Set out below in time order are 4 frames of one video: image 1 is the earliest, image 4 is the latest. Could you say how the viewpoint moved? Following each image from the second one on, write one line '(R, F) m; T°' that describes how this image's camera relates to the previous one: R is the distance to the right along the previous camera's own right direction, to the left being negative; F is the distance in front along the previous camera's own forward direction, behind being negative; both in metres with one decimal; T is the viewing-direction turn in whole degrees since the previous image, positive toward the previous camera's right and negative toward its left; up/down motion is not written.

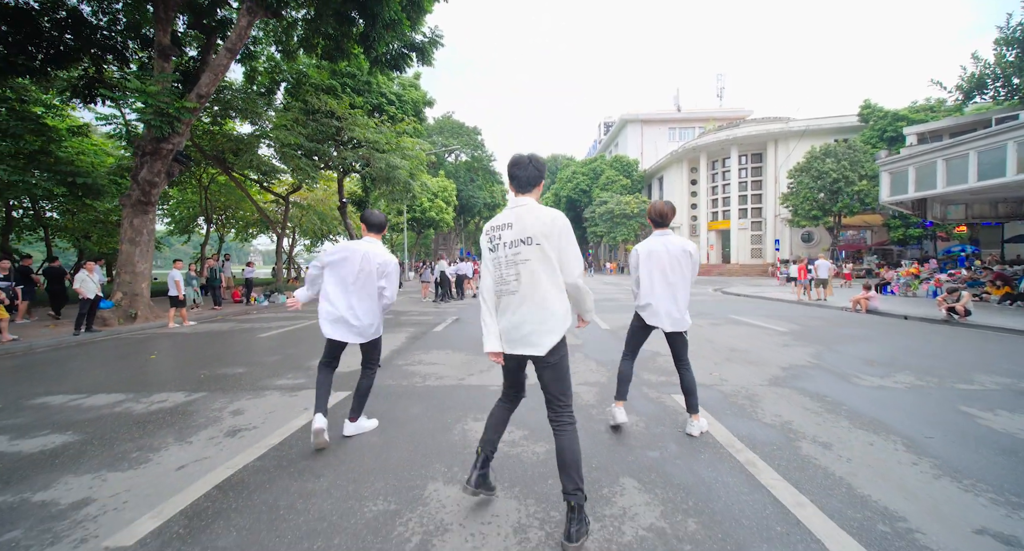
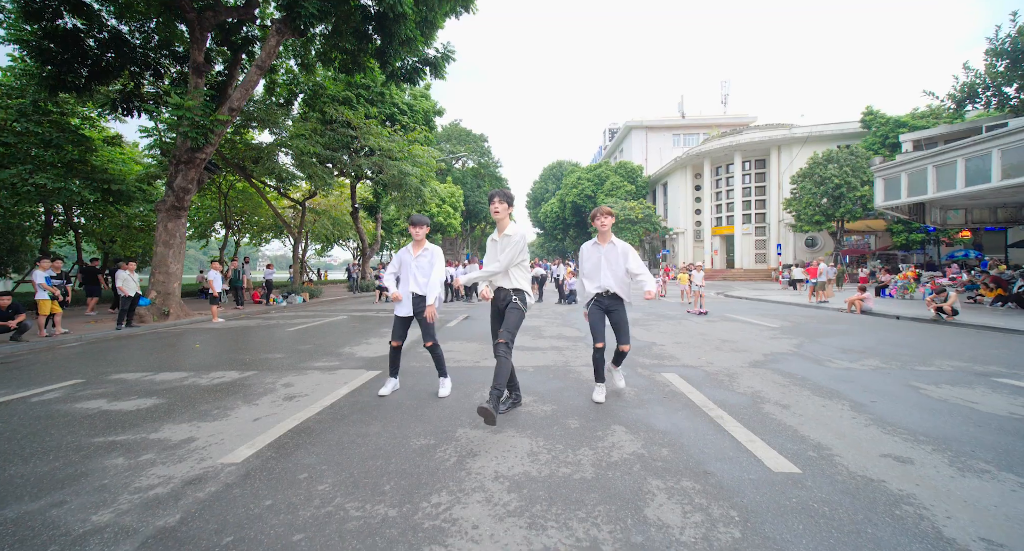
(-0.1, -0.7) m; -1°
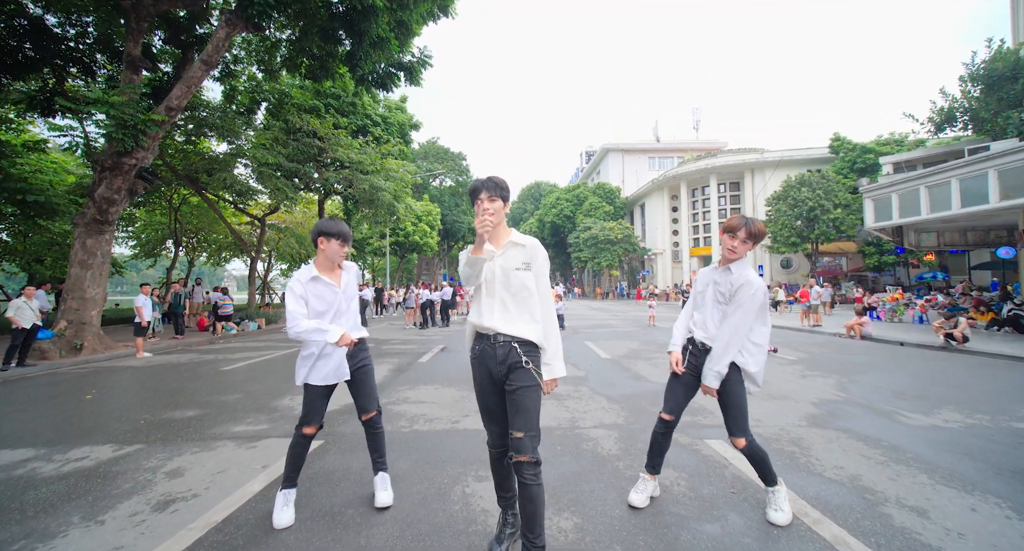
(-0.1, +1.3) m; +3°
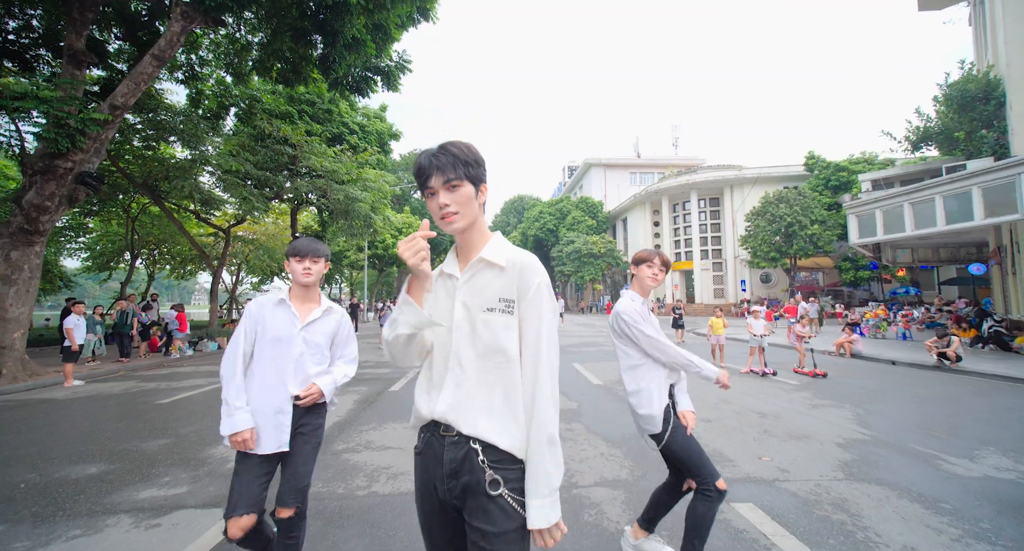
(0.0, +0.7) m; +2°
